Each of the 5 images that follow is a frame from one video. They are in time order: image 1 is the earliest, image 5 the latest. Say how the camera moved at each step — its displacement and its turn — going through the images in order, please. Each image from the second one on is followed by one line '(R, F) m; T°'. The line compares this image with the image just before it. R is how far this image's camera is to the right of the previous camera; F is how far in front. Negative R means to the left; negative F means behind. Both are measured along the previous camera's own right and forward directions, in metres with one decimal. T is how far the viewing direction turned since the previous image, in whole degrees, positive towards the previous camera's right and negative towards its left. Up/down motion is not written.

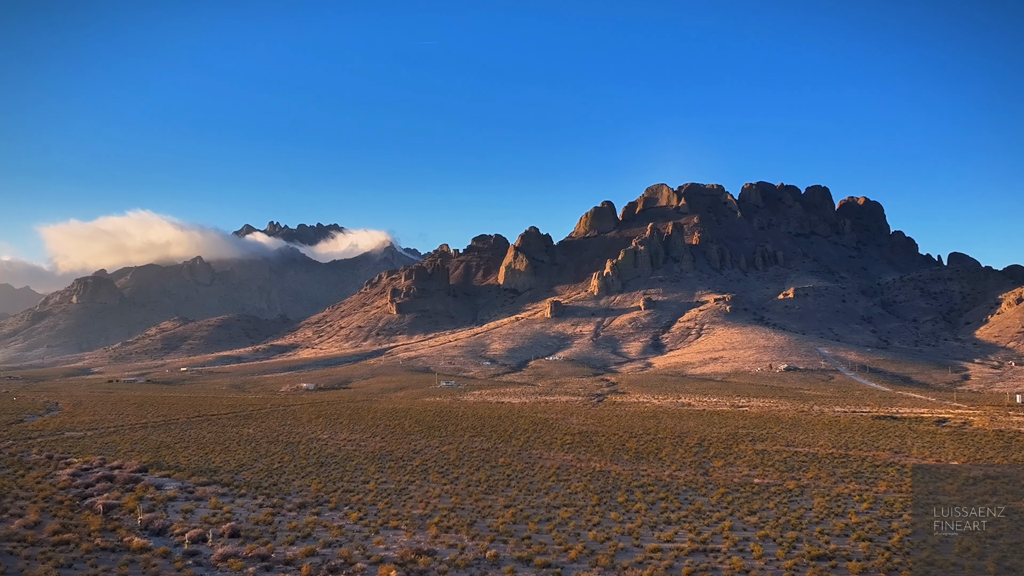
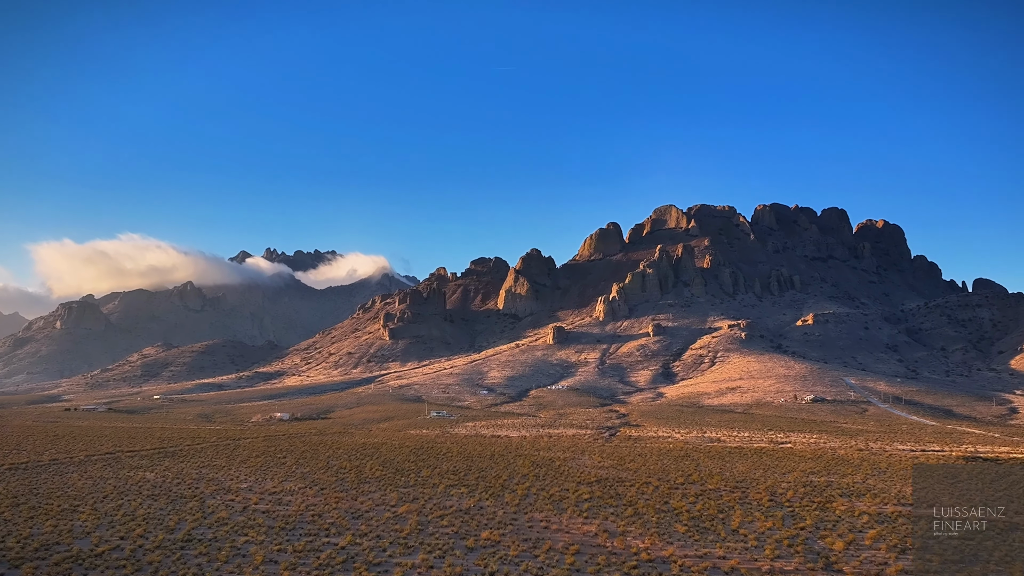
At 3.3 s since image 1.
(+0.2, +7.8) m; 0°
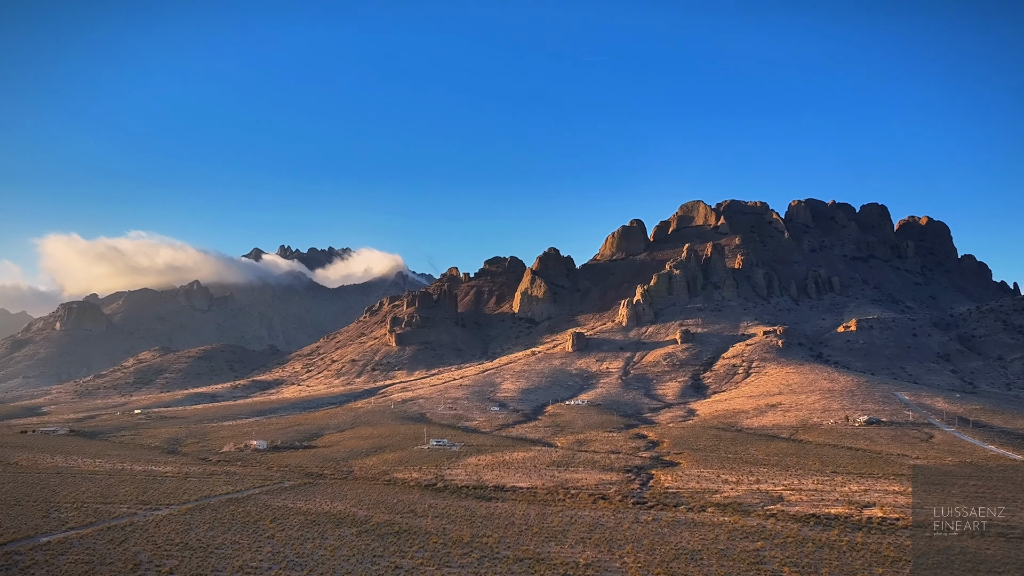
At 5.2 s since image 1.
(+0.2, +9.5) m; -1°
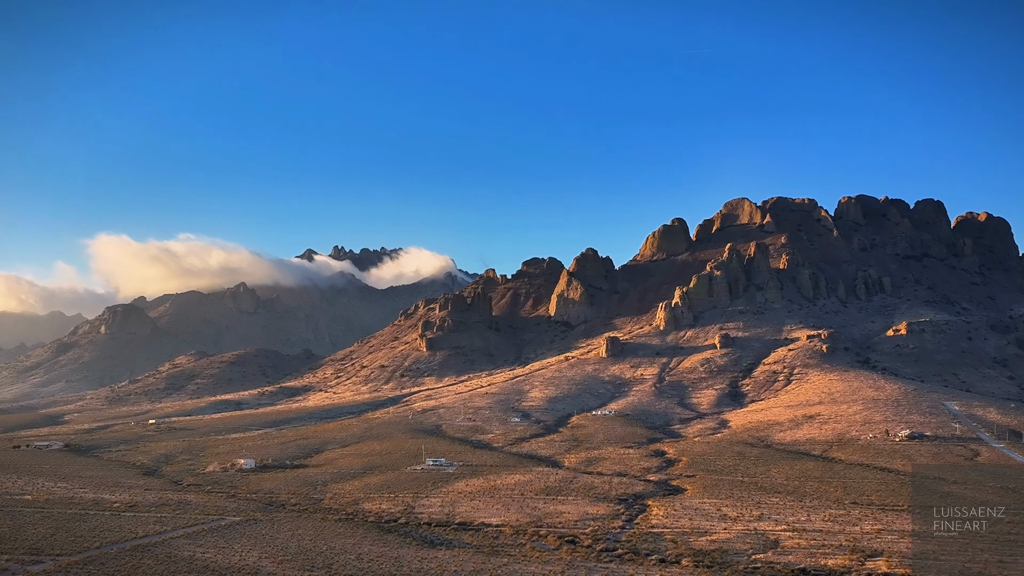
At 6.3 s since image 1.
(+5.2, +3.9) m; -4°
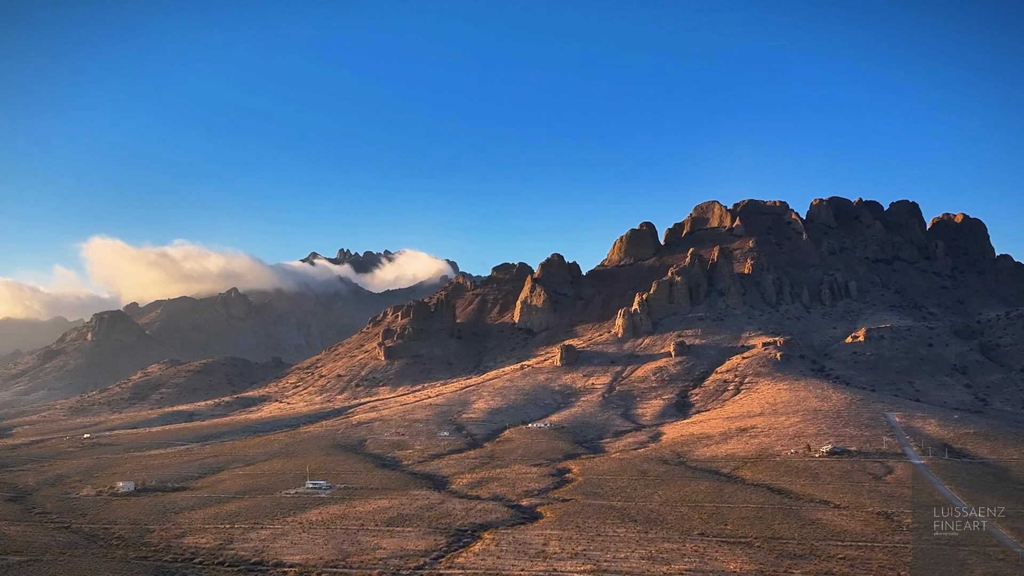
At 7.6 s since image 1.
(+13.9, +0.9) m; -1°
